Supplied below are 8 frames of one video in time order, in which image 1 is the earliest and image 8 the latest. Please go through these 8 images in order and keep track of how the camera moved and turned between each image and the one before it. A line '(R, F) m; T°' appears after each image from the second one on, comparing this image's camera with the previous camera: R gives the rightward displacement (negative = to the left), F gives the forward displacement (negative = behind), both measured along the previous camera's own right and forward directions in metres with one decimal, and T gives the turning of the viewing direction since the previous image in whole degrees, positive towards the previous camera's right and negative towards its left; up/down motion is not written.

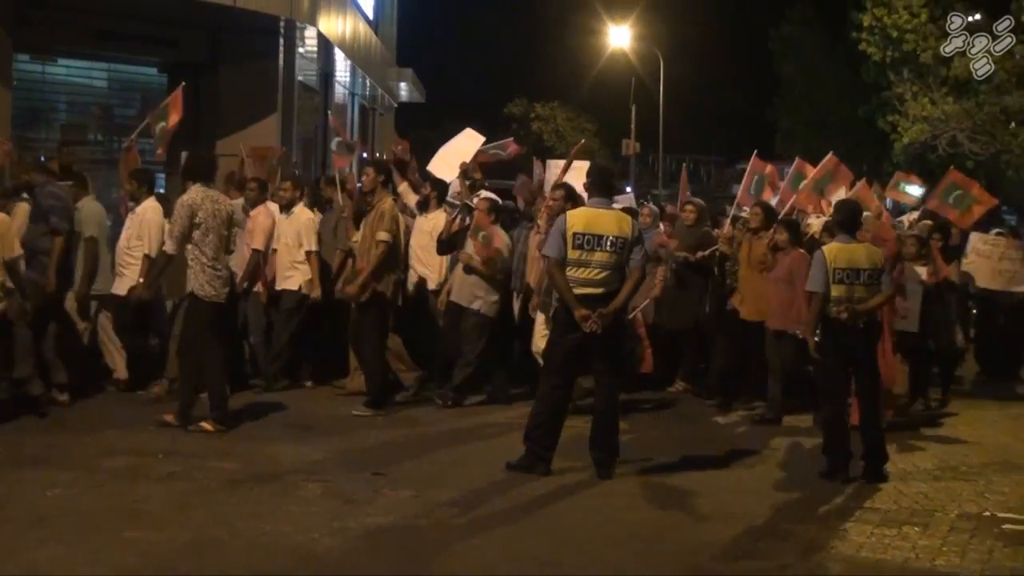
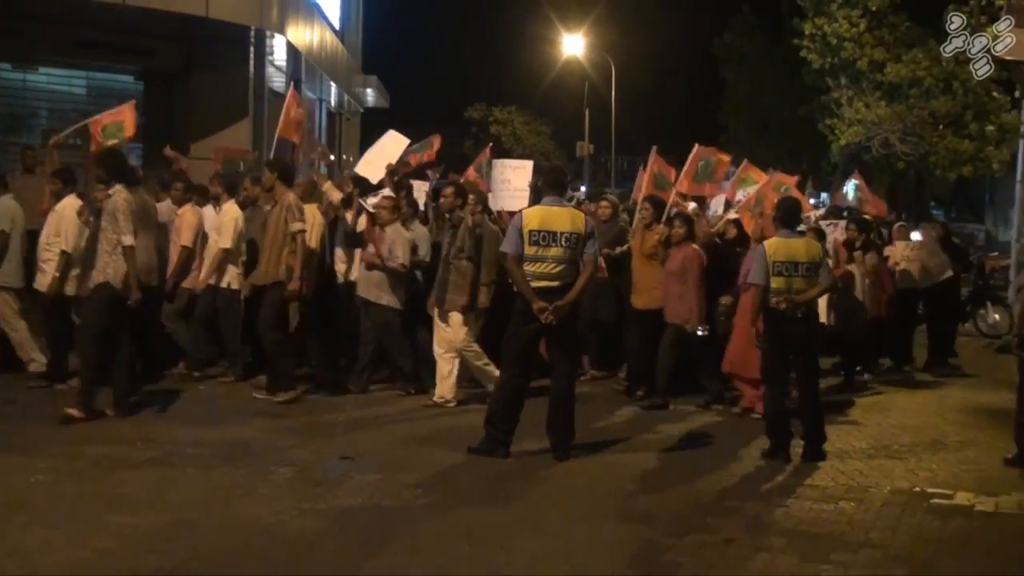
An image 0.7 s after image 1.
(+0.1, -0.4) m; +1°
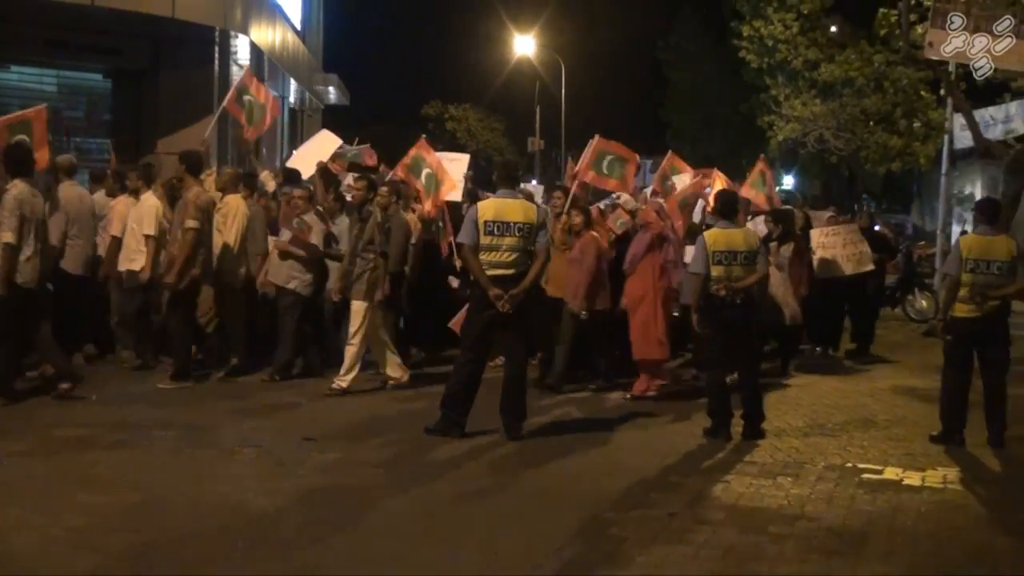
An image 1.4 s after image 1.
(+0.1, -0.4) m; +2°
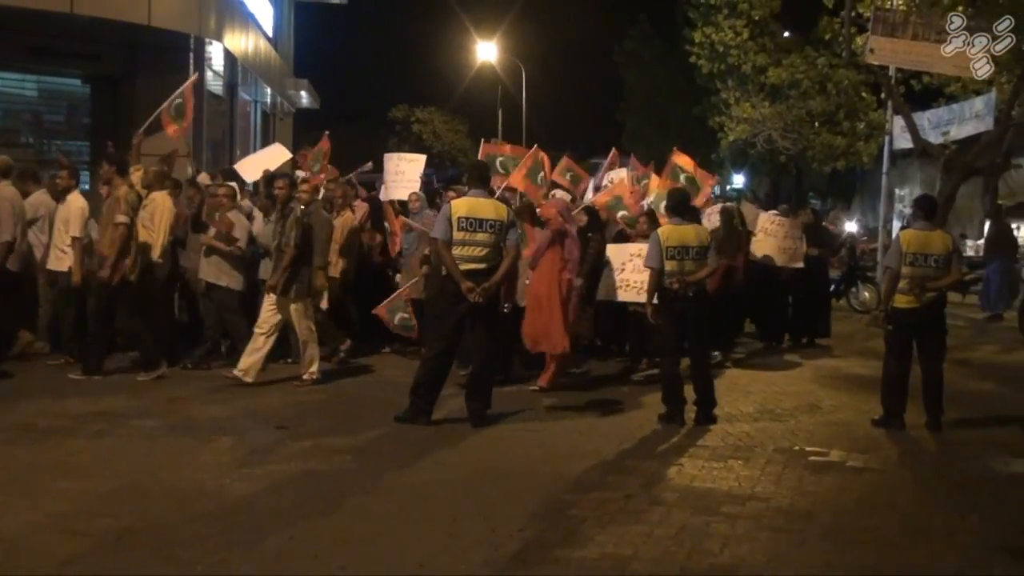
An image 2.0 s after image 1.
(+0.1, -0.4) m; +1°
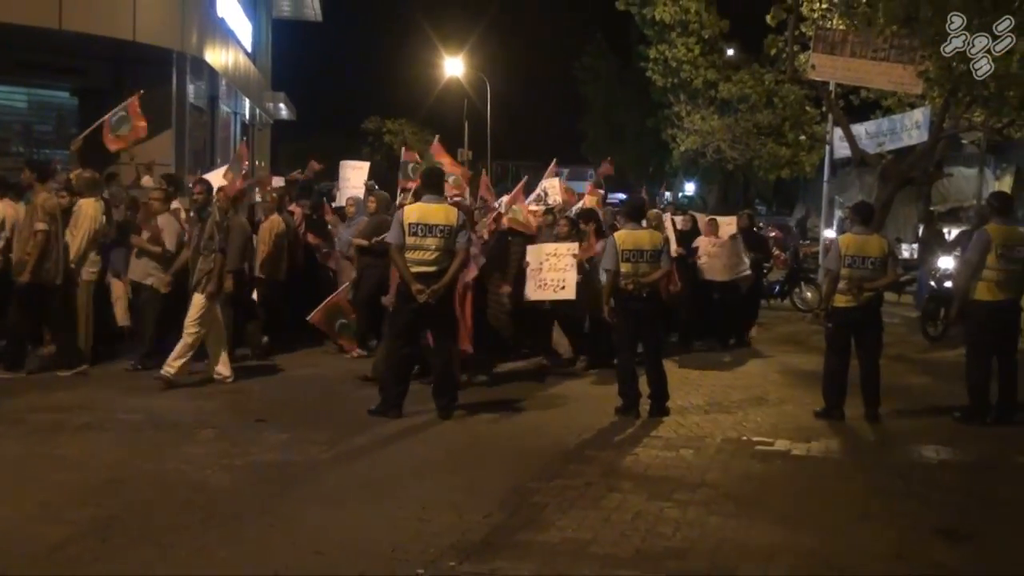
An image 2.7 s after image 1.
(0.0, -0.6) m; +2°
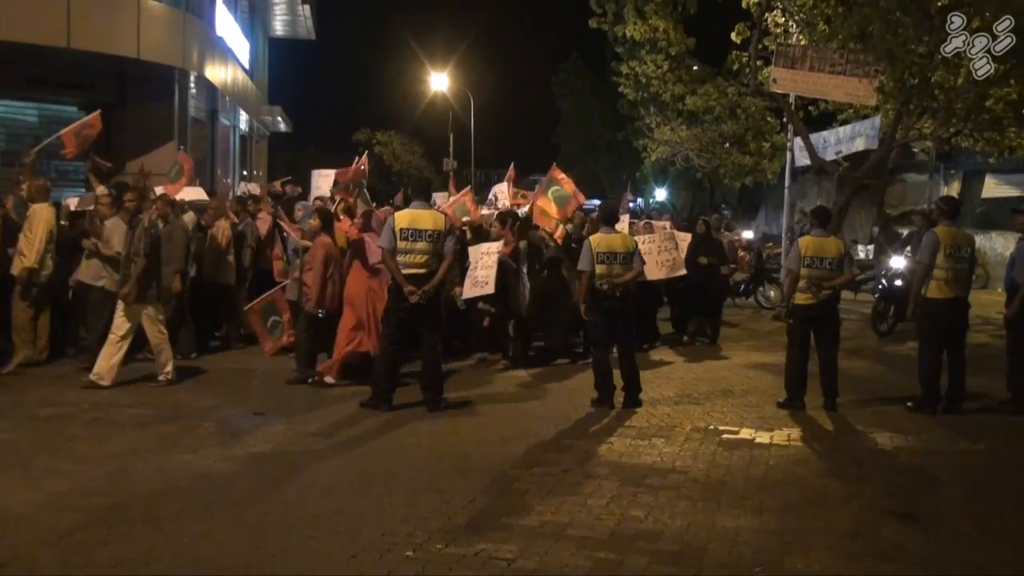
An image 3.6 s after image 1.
(0.0, -0.6) m; +1°
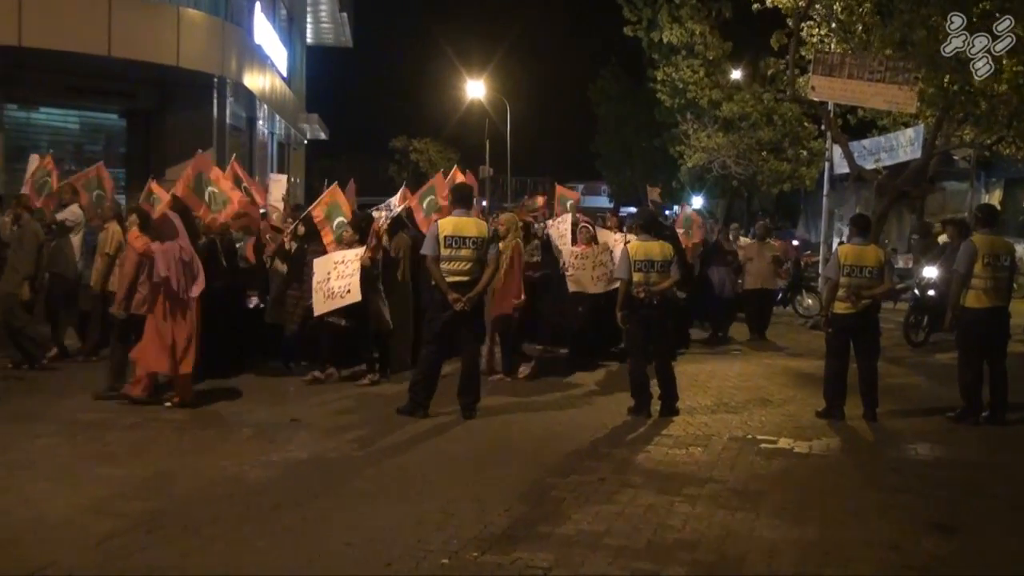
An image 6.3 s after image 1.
(-0.1, 0.0) m; -1°
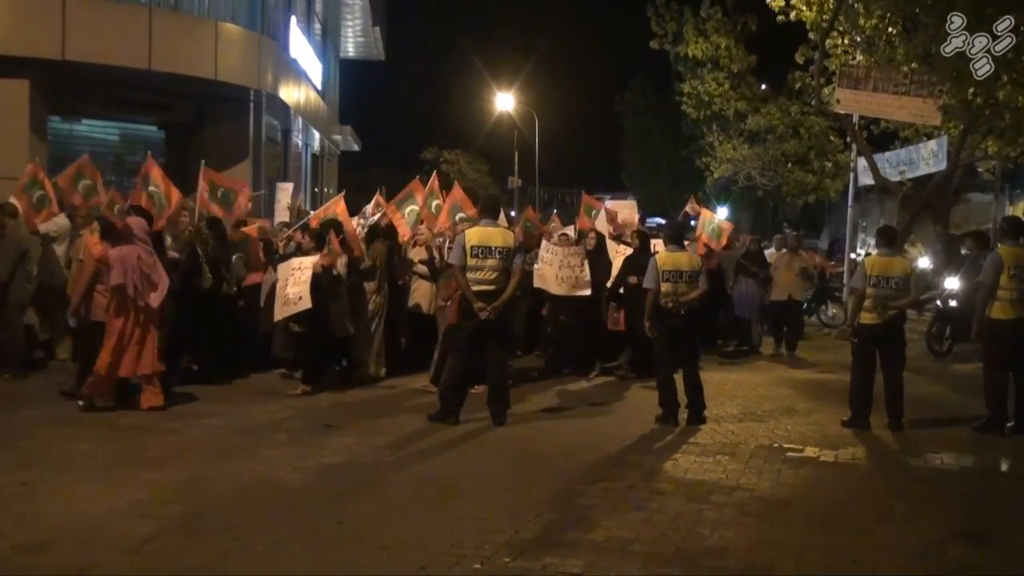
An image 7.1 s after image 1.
(-0.1, -0.2) m; -1°
